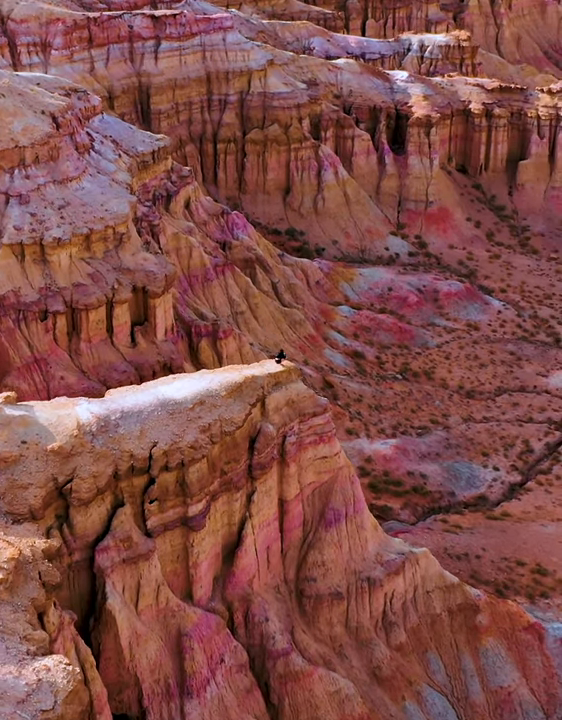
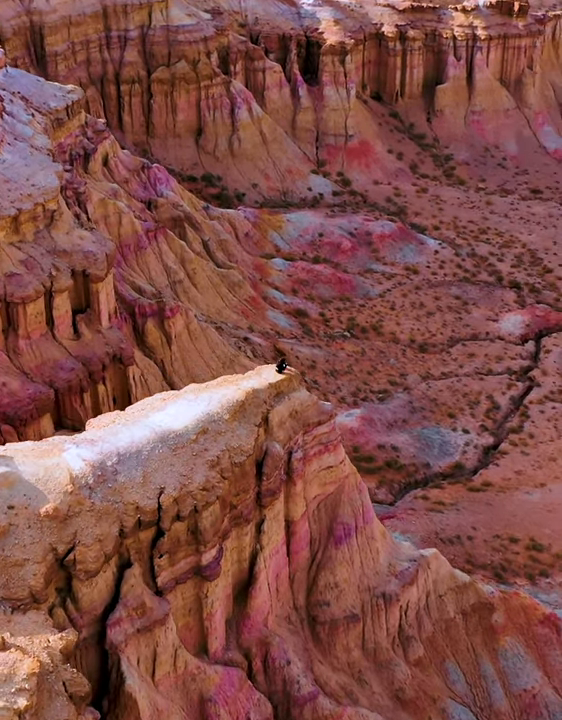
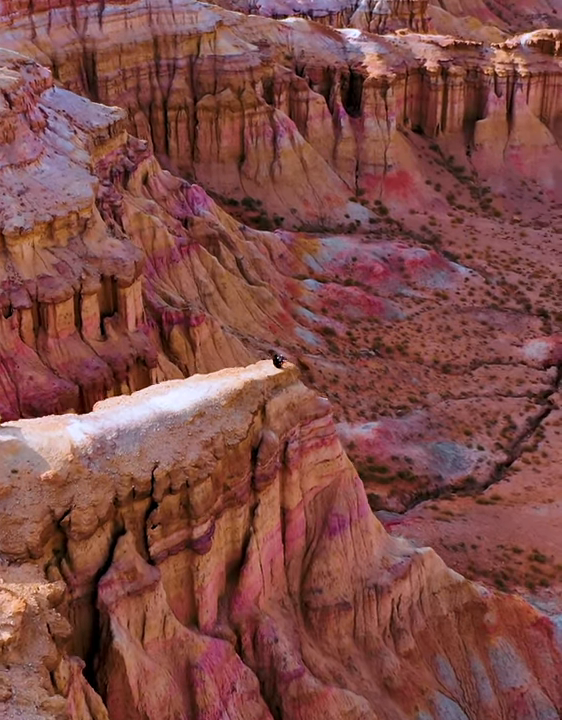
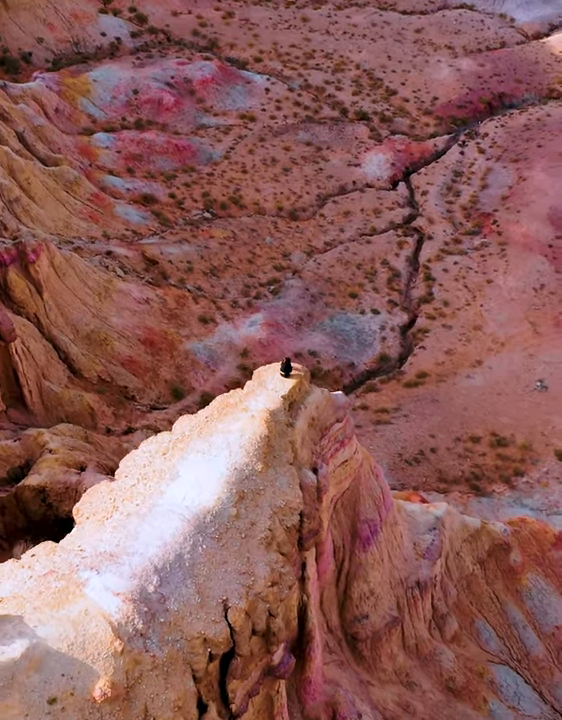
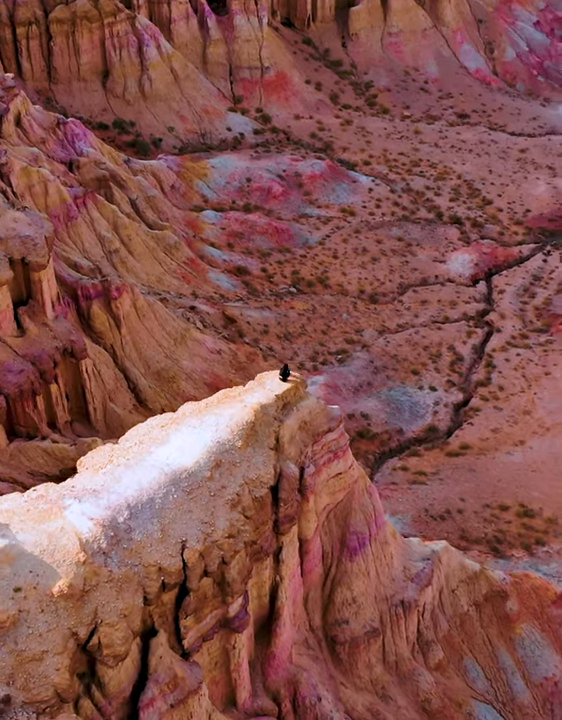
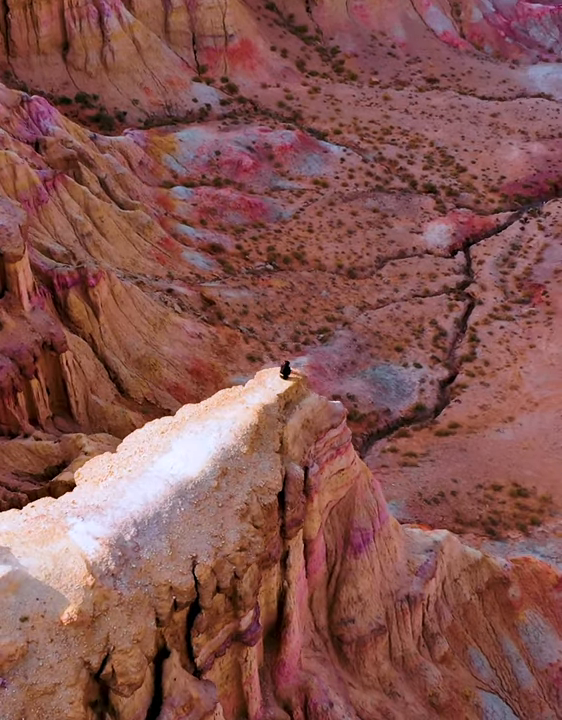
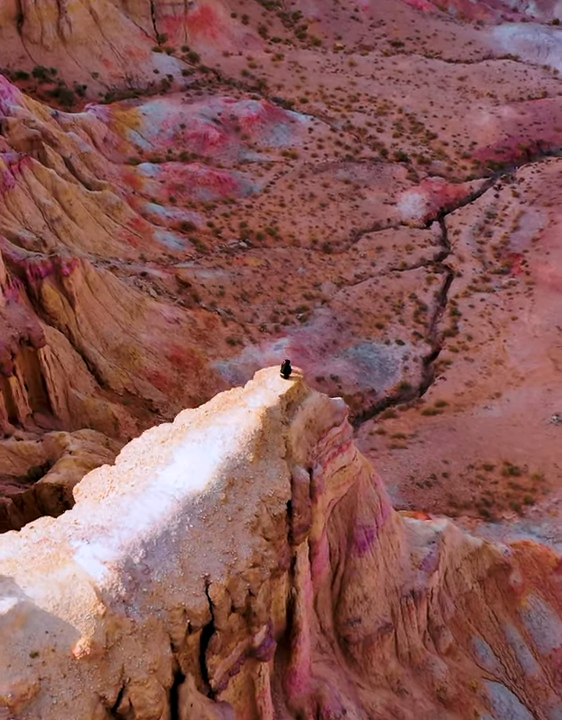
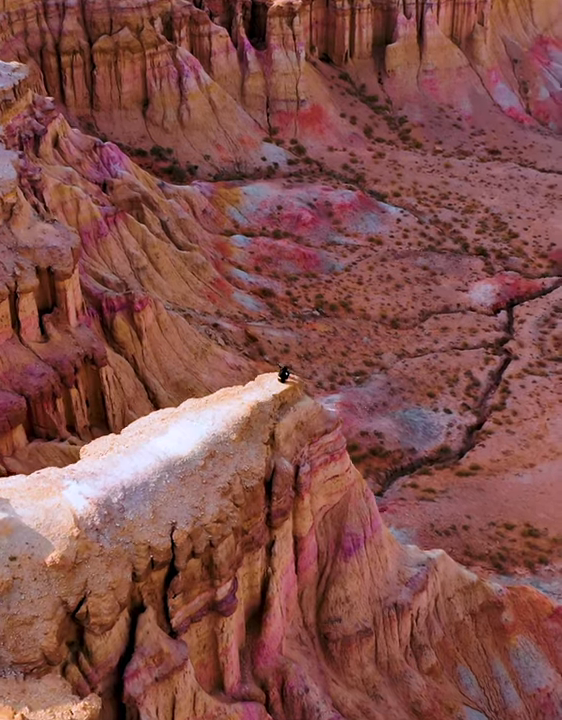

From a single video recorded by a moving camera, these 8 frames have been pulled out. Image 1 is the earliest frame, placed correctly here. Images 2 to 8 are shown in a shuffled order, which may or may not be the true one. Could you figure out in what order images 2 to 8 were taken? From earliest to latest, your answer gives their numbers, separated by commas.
3, 2, 8, 5, 6, 7, 4
